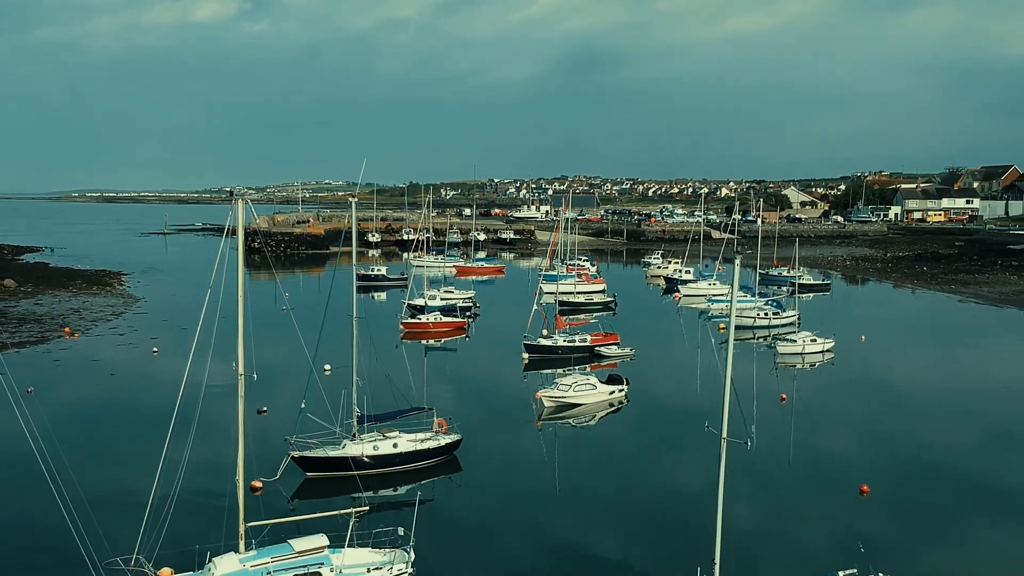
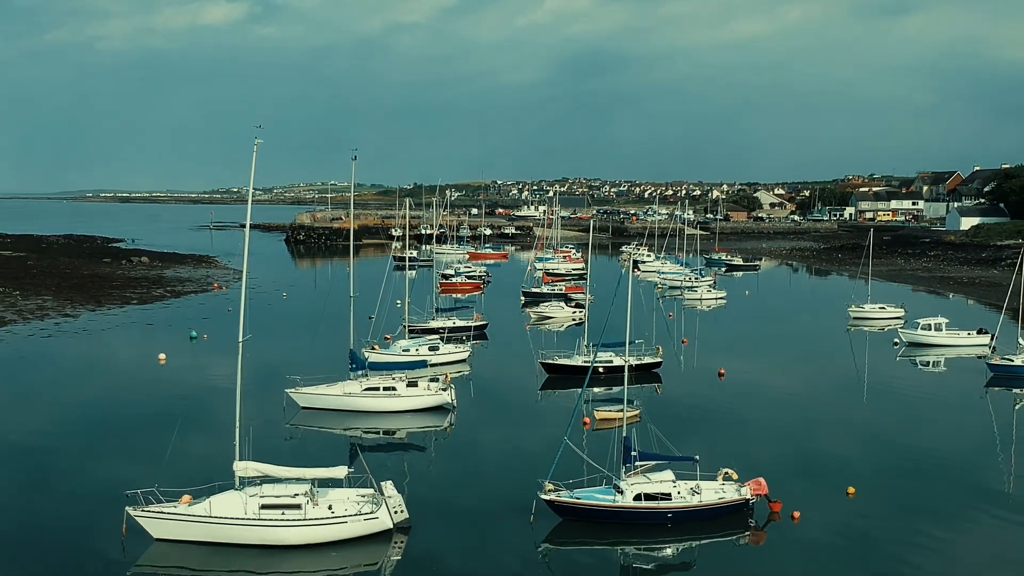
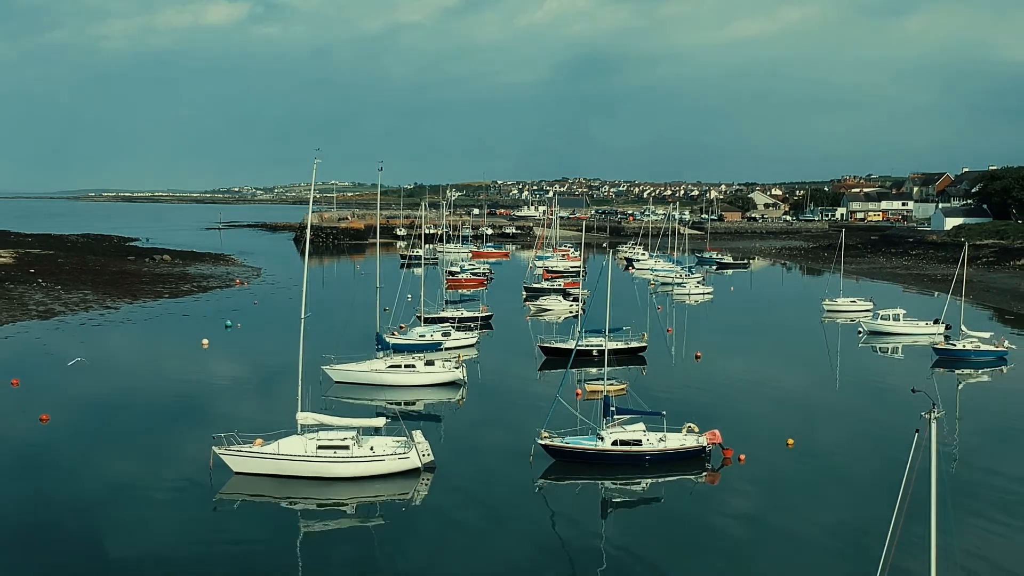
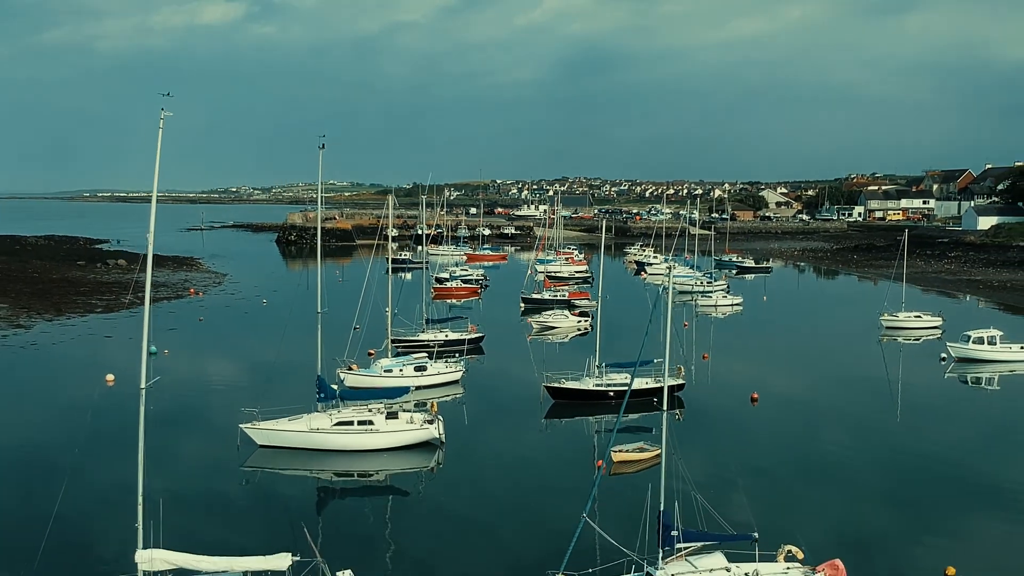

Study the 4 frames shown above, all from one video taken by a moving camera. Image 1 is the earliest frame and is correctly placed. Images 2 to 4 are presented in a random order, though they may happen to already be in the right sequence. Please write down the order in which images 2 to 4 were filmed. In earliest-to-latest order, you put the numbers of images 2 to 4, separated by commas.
4, 2, 3
